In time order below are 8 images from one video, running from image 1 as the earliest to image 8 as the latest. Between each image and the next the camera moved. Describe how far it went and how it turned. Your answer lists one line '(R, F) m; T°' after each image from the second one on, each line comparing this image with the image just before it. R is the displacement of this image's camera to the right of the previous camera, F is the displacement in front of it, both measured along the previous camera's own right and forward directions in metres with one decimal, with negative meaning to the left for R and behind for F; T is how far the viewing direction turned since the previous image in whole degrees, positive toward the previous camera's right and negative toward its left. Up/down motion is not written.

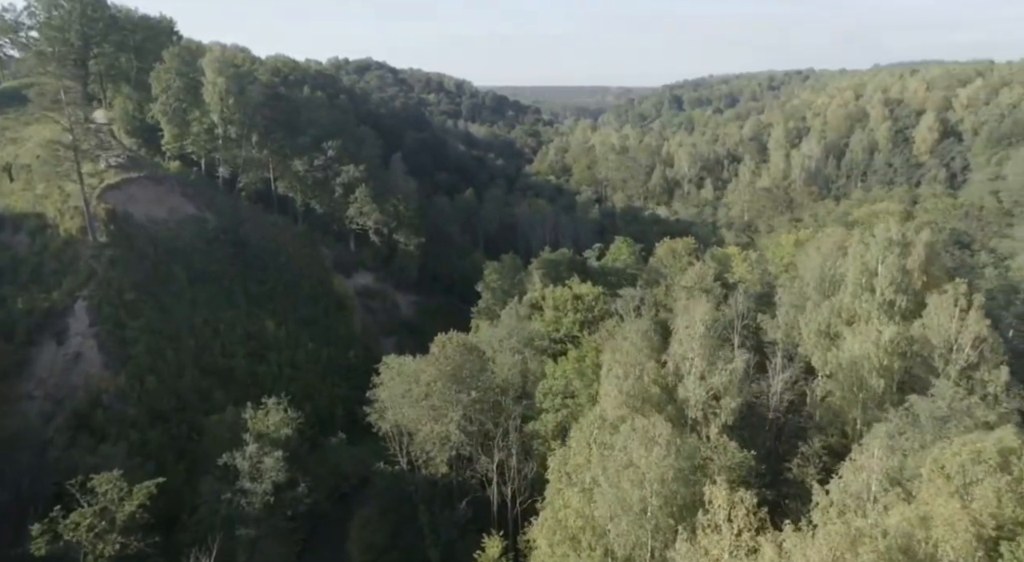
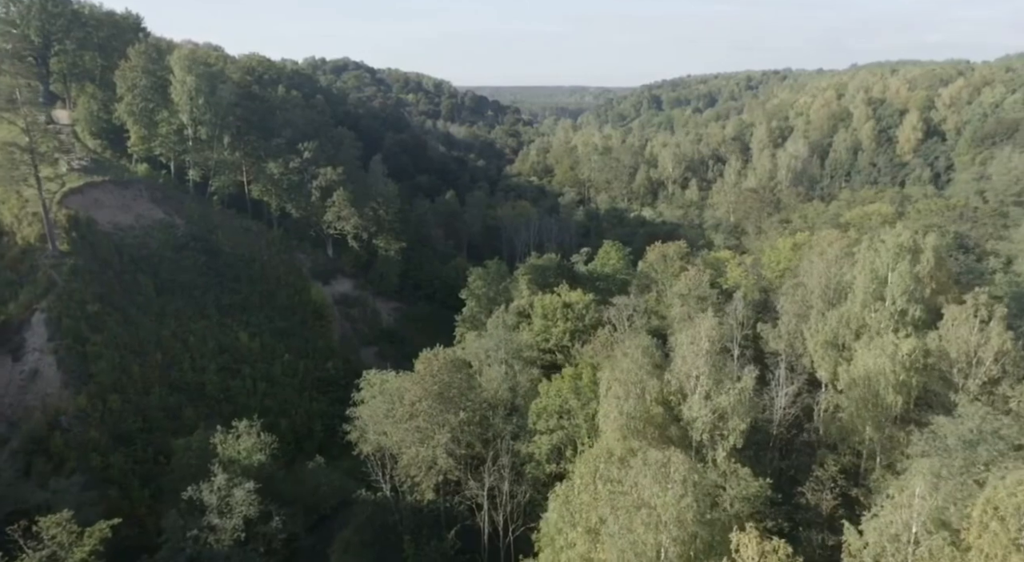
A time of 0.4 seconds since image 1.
(-0.3, +1.7) m; +1°
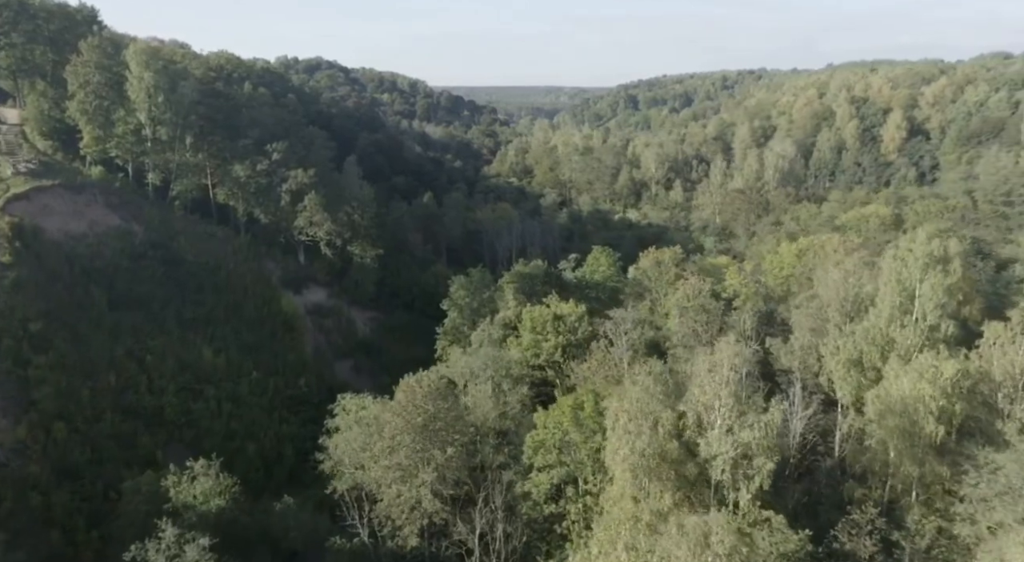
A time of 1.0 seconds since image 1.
(-0.4, +2.6) m; +2°
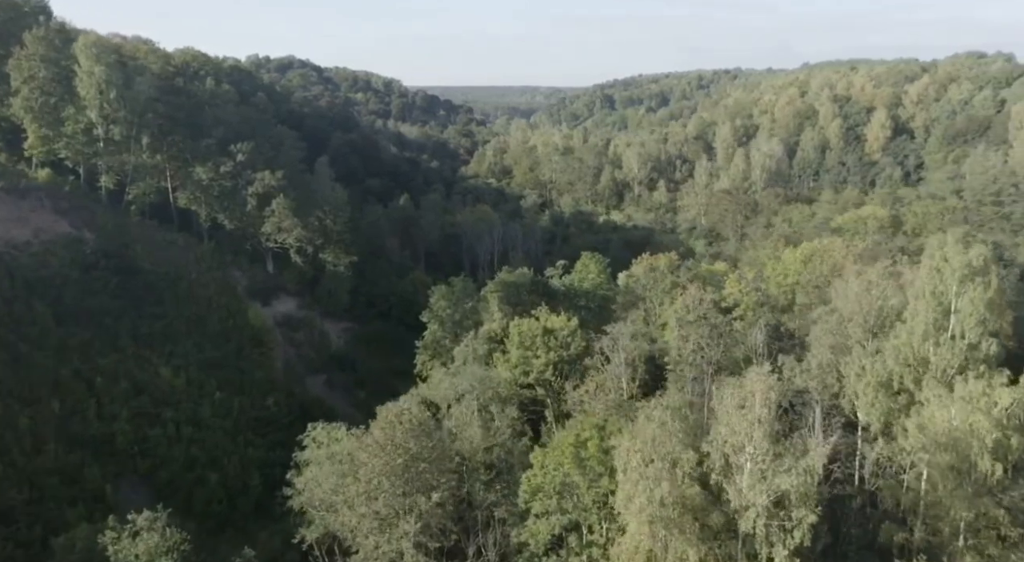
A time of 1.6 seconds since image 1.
(-0.4, +2.6) m; +2°
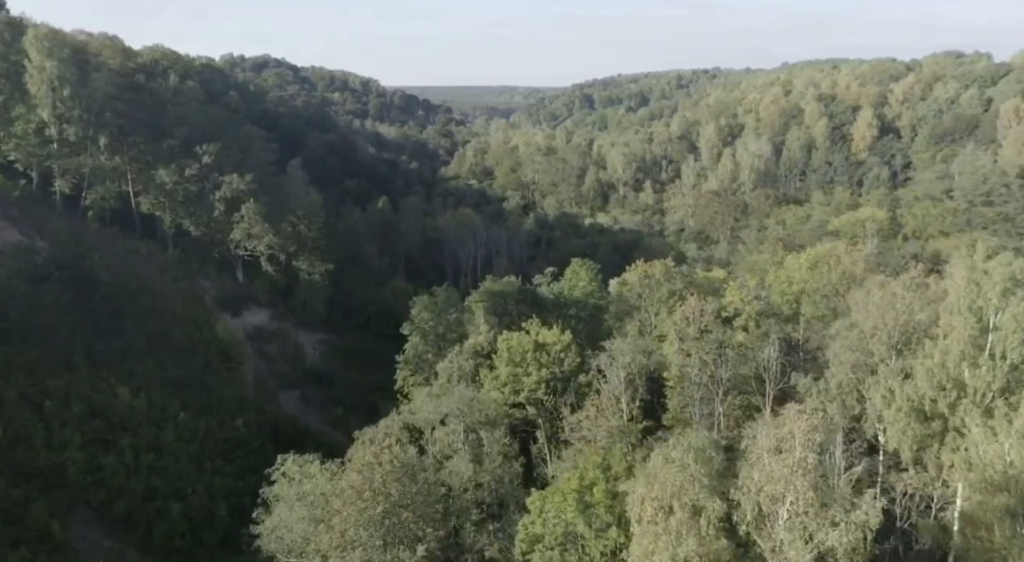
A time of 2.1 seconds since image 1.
(-0.3, +2.2) m; +1°
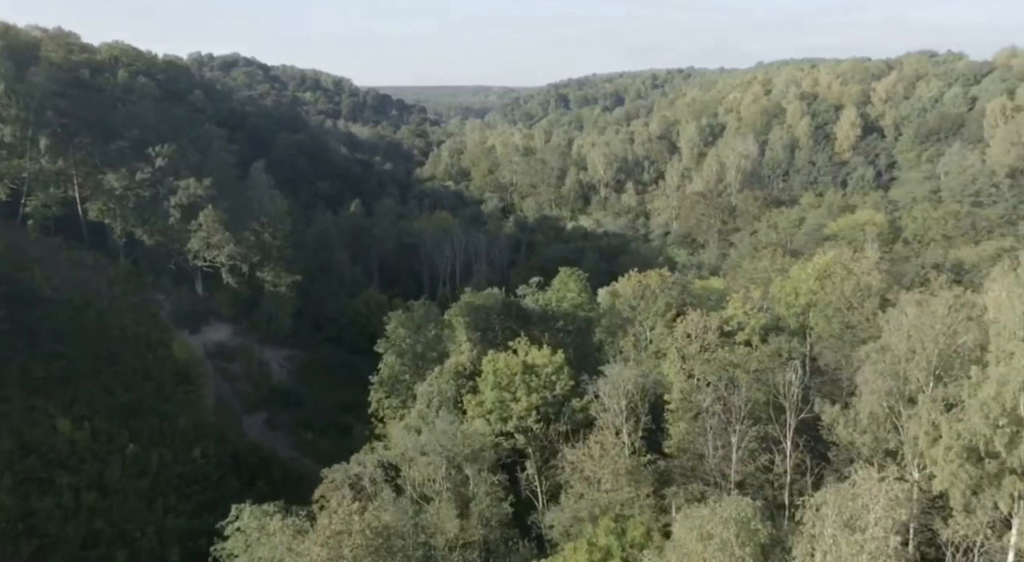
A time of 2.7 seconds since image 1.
(-0.3, +2.7) m; +2°
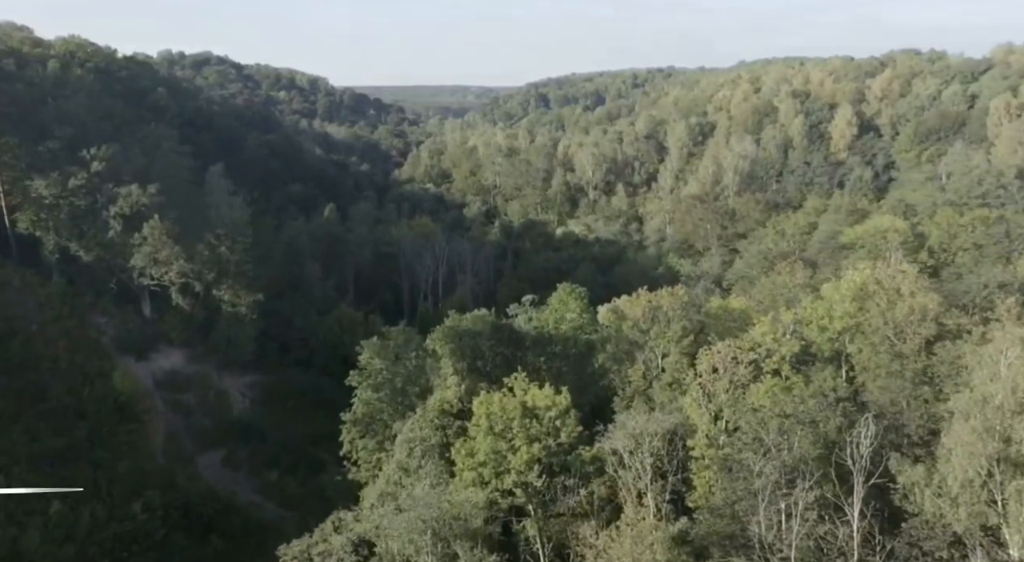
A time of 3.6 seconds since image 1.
(-0.4, +4.1) m; +1°
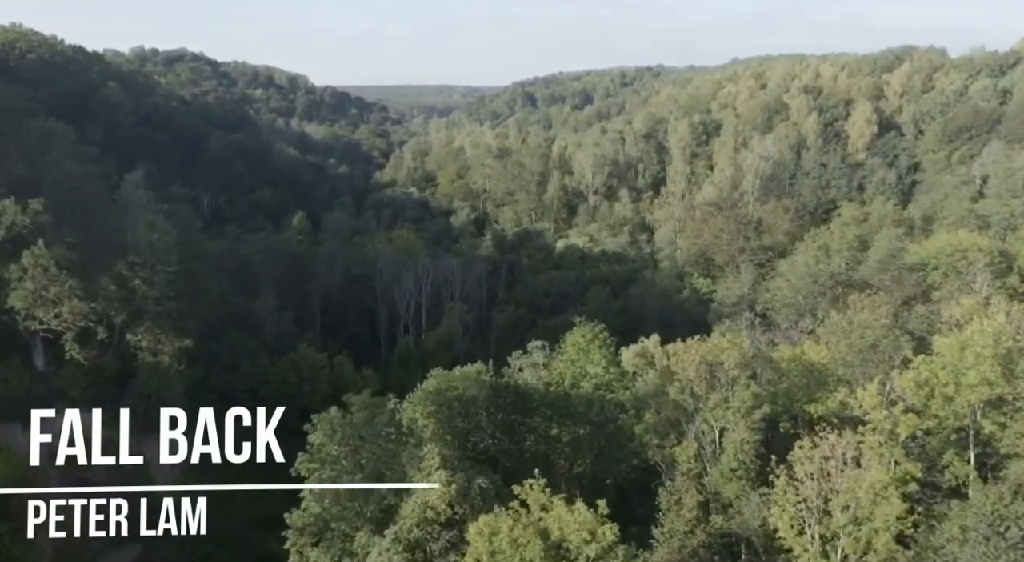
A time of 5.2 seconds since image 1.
(-0.5, +7.2) m; +1°
